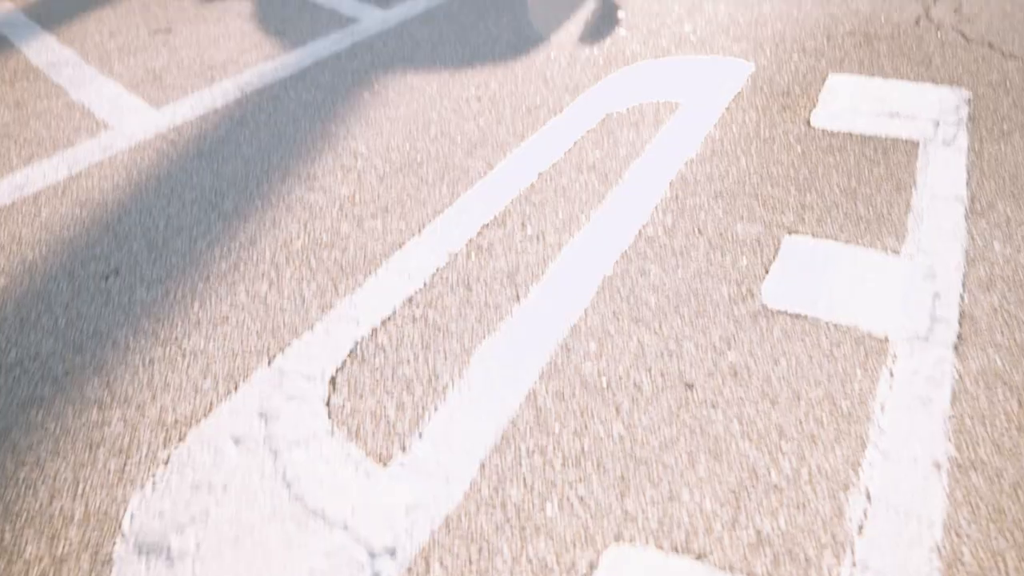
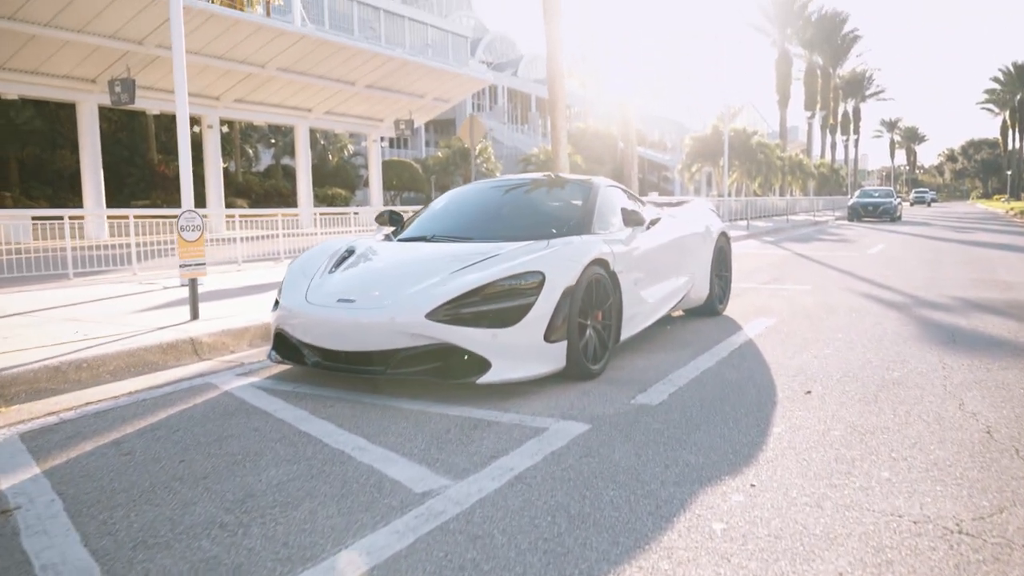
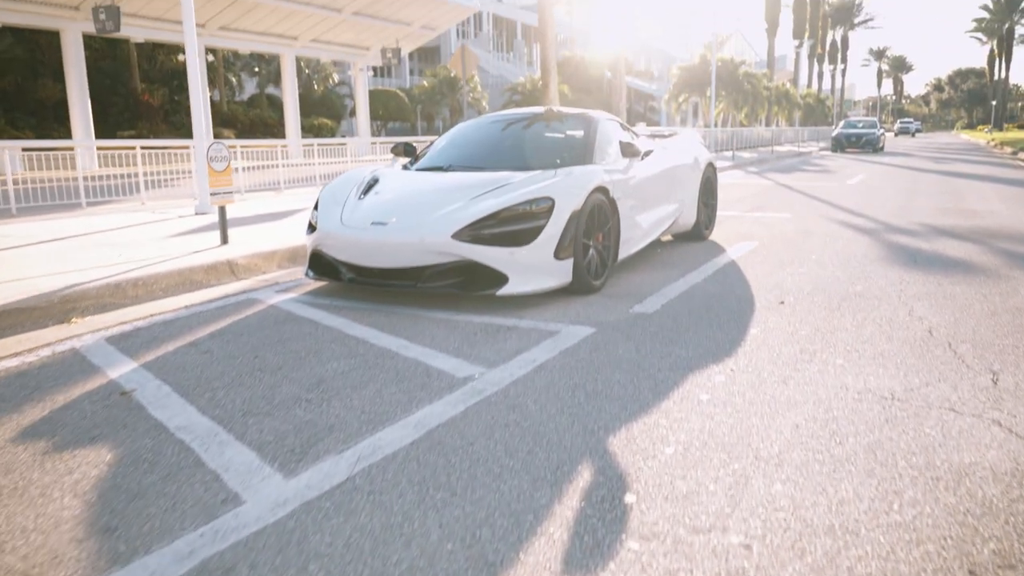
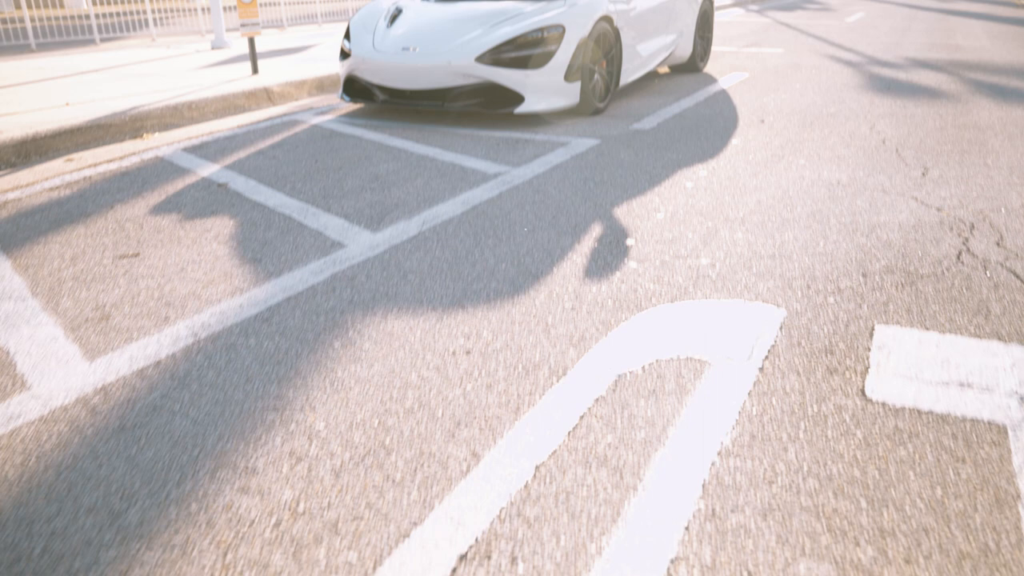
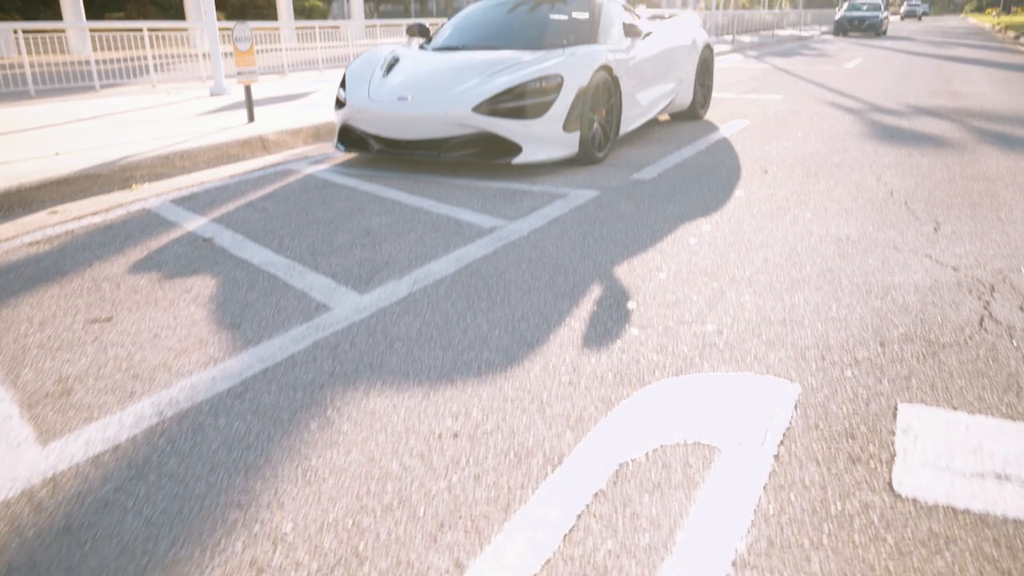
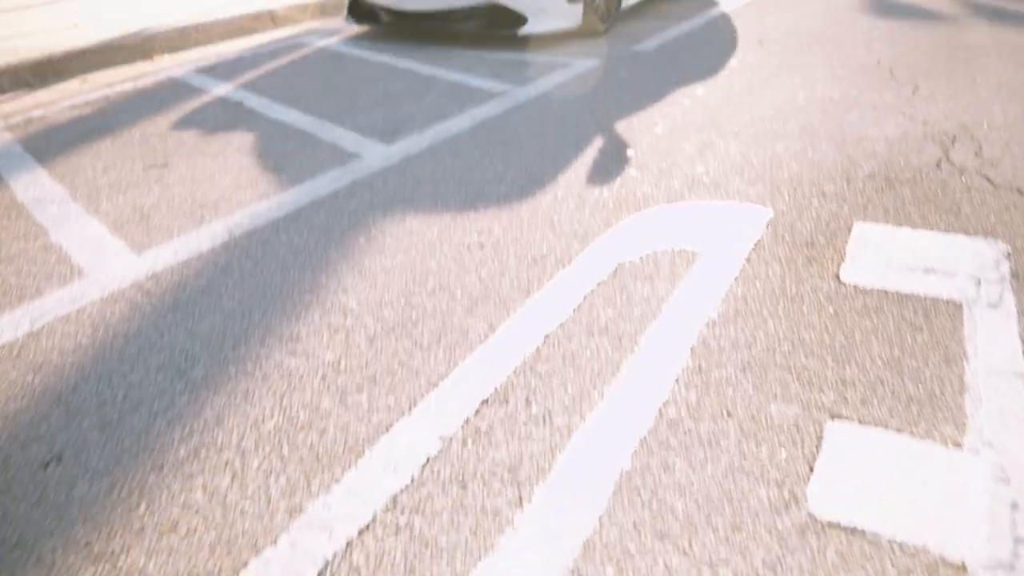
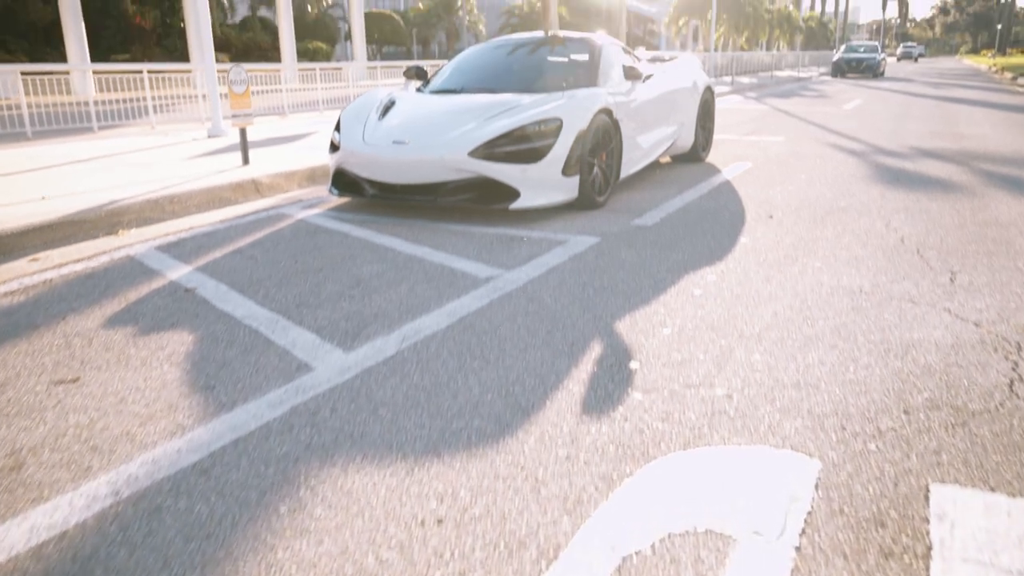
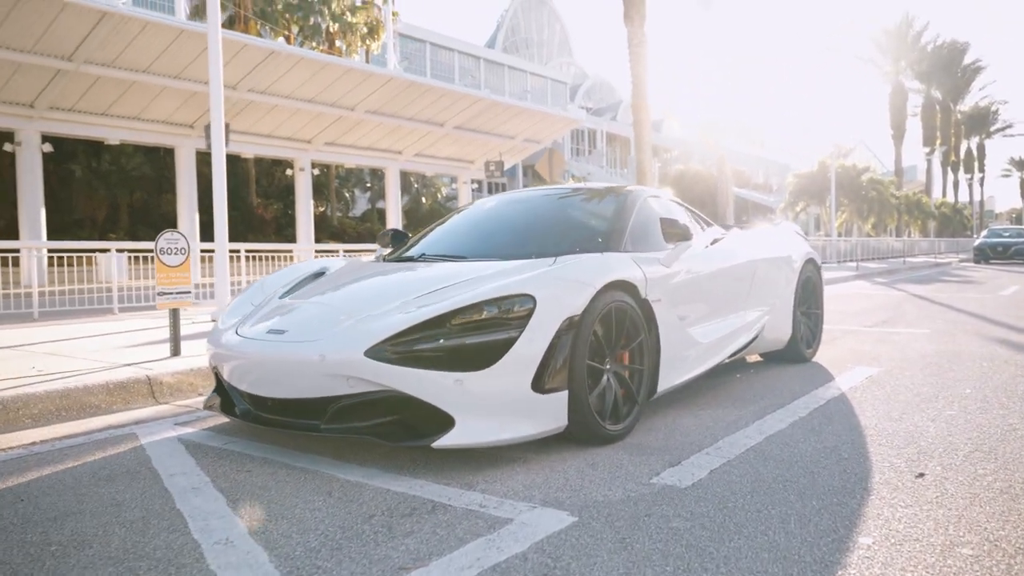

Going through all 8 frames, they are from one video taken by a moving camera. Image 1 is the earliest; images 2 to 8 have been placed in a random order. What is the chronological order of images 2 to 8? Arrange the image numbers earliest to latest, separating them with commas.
6, 4, 5, 7, 3, 2, 8
